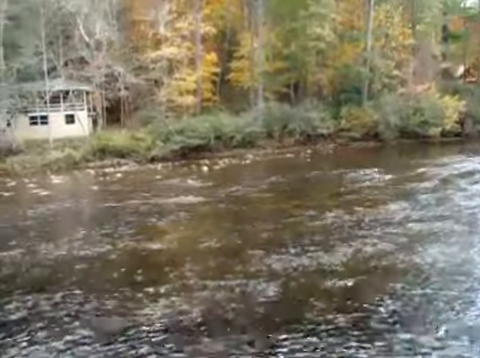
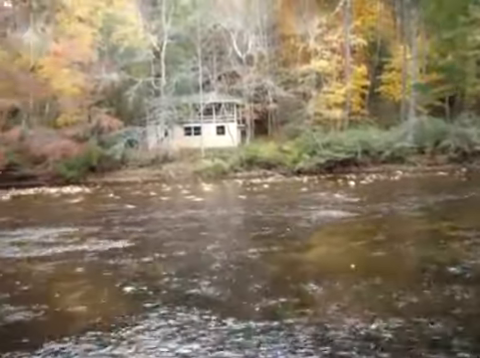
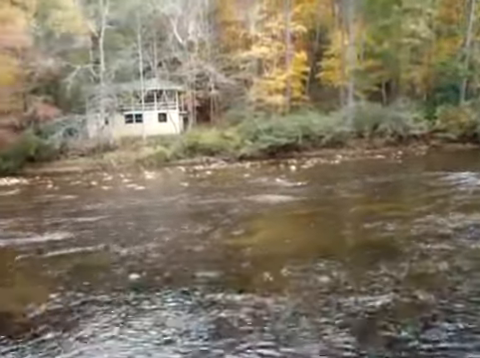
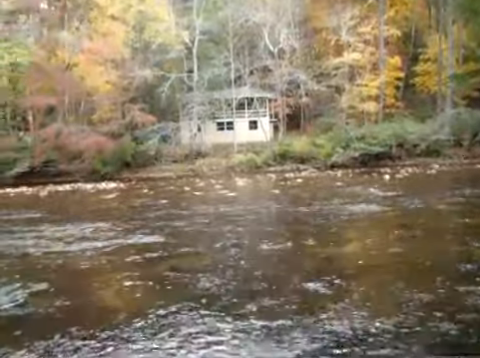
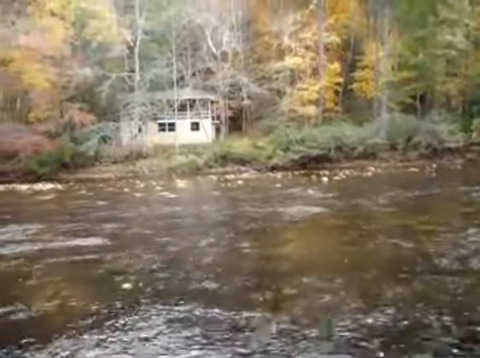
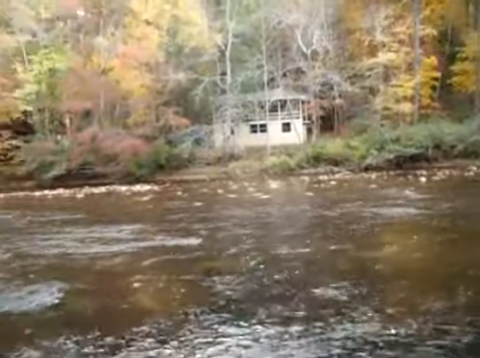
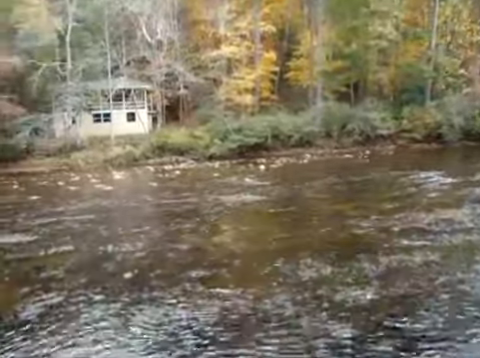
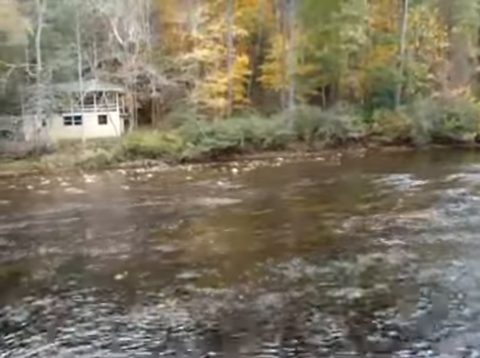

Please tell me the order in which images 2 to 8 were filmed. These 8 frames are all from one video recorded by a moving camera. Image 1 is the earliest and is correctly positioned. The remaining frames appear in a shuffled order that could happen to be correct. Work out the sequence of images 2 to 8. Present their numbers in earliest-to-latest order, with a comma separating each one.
8, 7, 3, 5, 2, 4, 6
